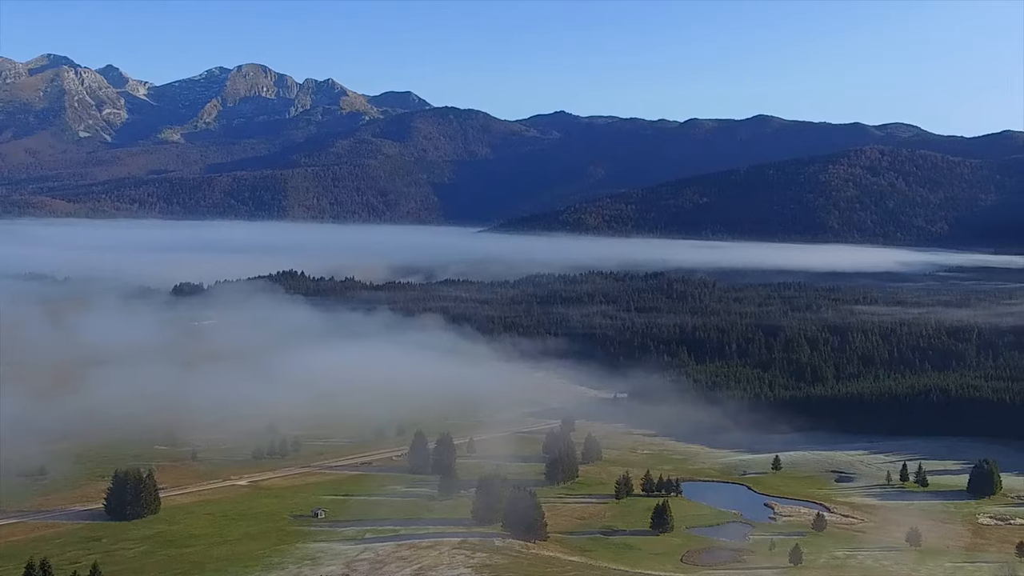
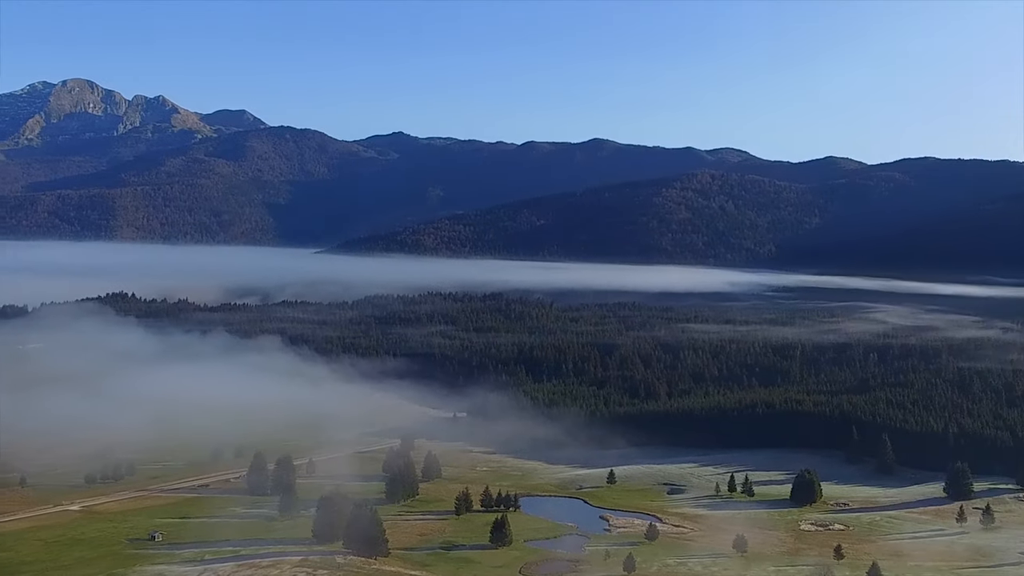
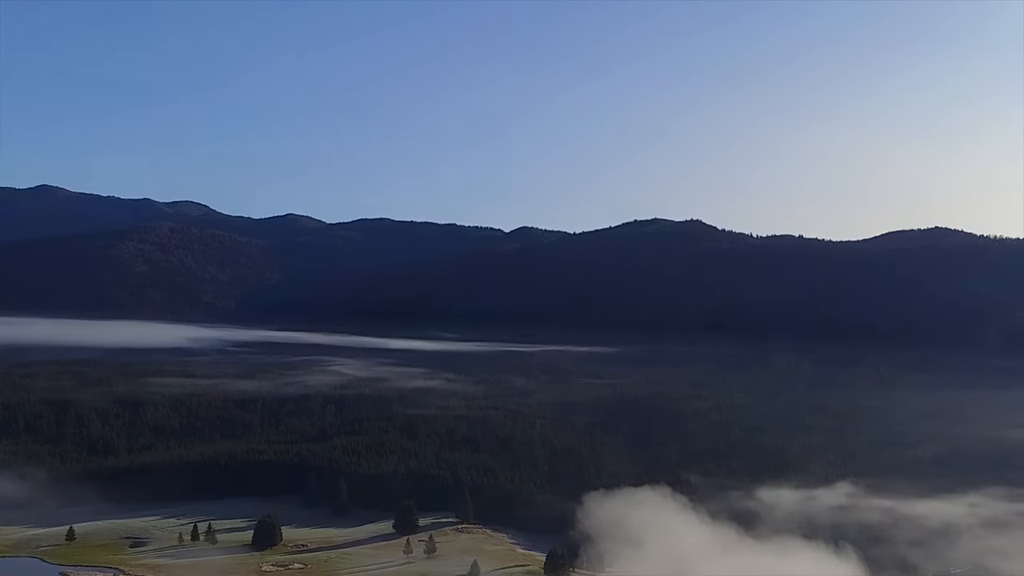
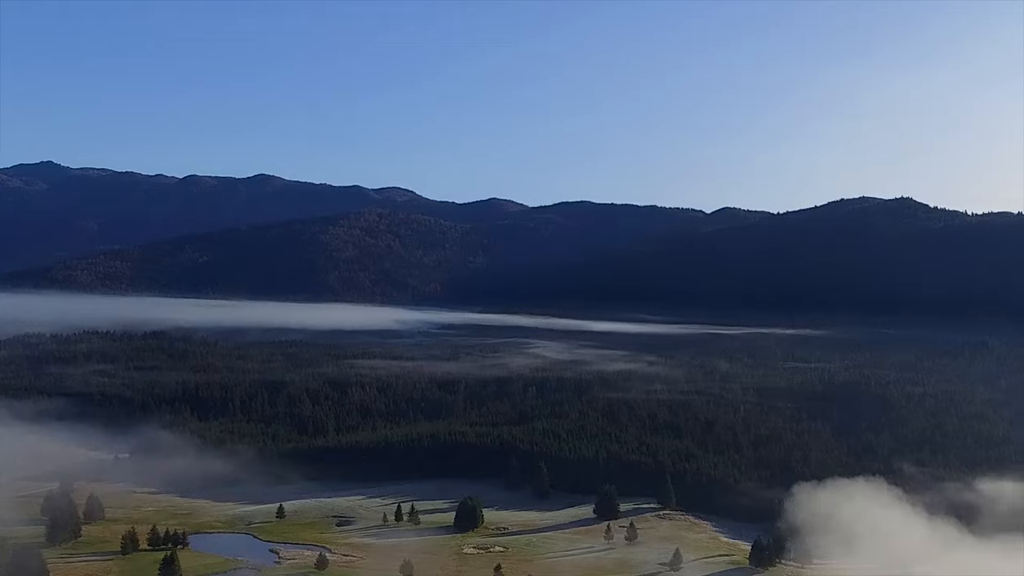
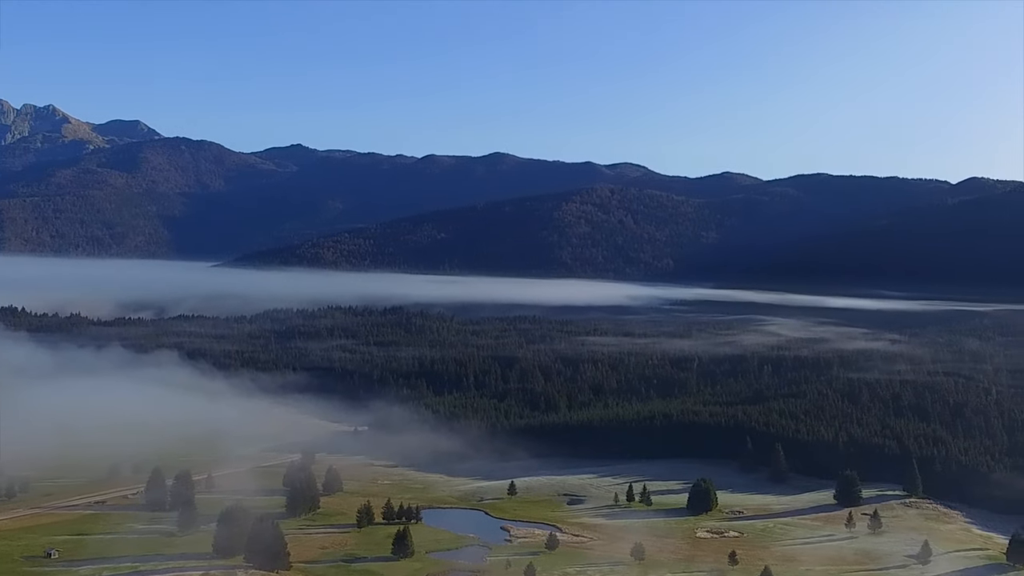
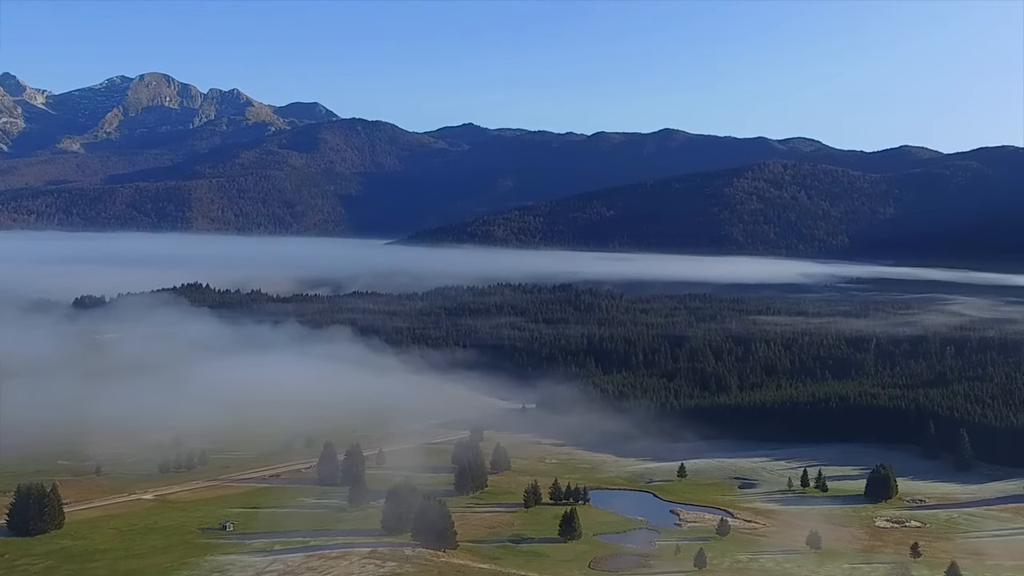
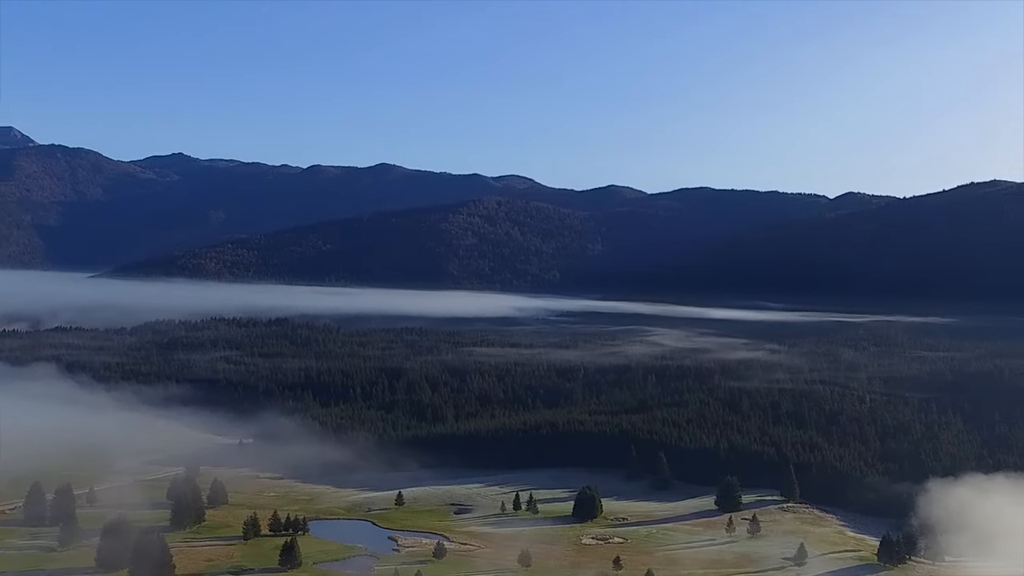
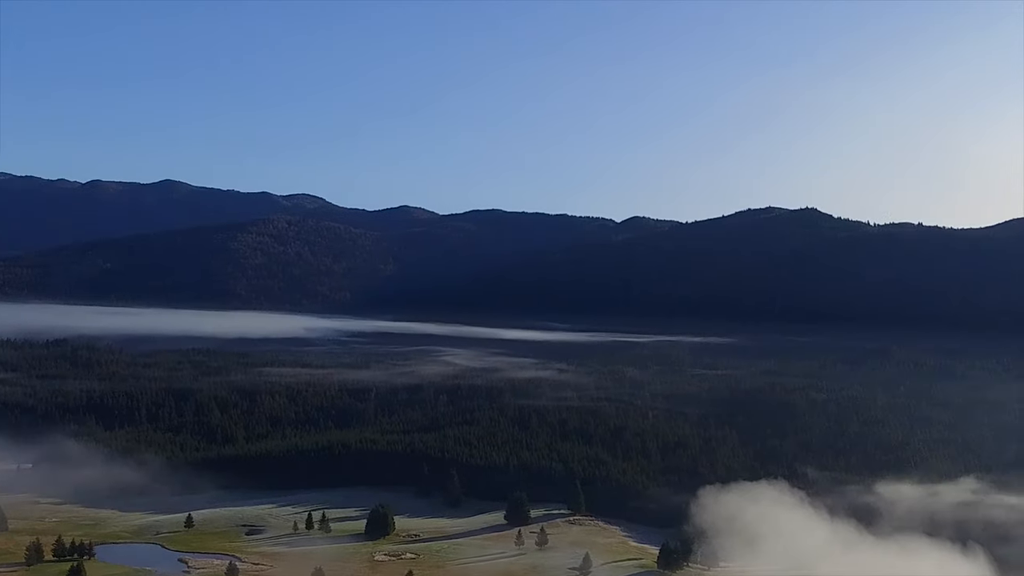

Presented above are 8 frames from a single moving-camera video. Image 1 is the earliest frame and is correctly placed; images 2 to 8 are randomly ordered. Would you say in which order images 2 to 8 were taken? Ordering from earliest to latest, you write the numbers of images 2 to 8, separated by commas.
6, 2, 5, 7, 4, 8, 3
